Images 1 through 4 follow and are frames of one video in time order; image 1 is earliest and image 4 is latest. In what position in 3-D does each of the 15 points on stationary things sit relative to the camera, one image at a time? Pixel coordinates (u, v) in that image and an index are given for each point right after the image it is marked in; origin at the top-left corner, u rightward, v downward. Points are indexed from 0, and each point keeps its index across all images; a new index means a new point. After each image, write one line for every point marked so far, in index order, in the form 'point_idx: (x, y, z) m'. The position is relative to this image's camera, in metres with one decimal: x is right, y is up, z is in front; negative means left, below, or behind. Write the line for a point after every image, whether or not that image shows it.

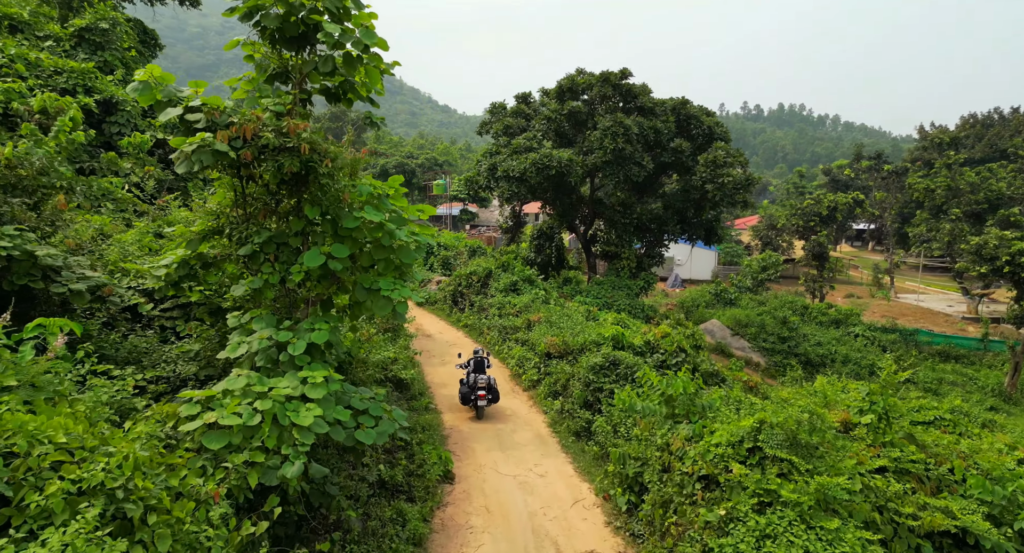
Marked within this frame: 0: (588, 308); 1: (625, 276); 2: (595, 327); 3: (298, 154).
0: (+1.6, -0.7, +12.5) m
1: (+2.8, 0.0, +14.8) m
2: (+1.5, -0.9, +10.5) m
3: (-1.5, +0.8, +4.0) m
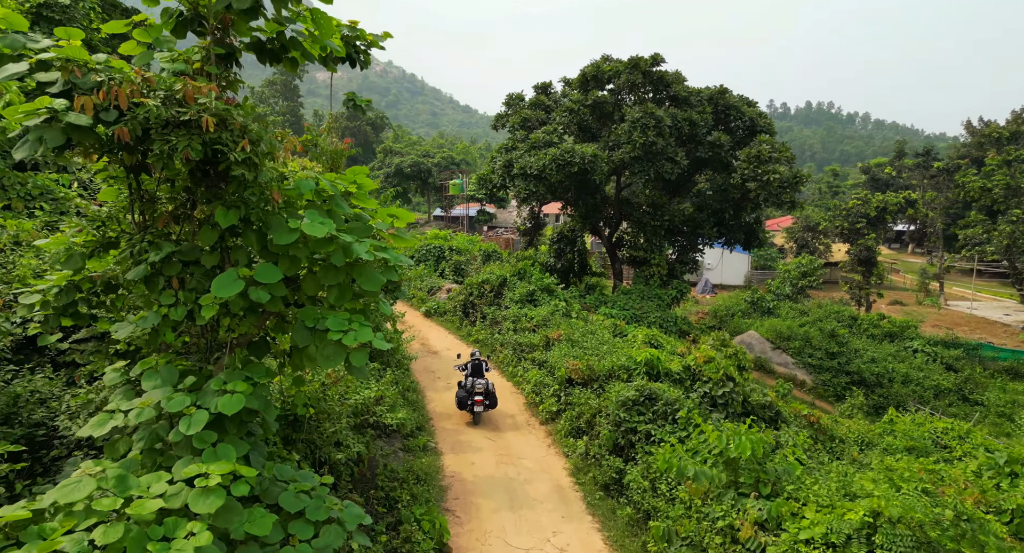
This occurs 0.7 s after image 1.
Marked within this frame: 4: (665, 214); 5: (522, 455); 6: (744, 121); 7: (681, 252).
0: (+1.9, -0.9, +11.1) m
1: (+3.3, -0.2, +13.3) m
2: (+1.7, -1.1, +9.1) m
3: (-1.4, +0.7, +2.7) m
4: (+3.5, +1.4, +13.5) m
5: (+0.1, -2.1, +6.9) m
6: (+5.3, +3.5, +13.4) m
7: (+4.0, +0.6, +14.1) m
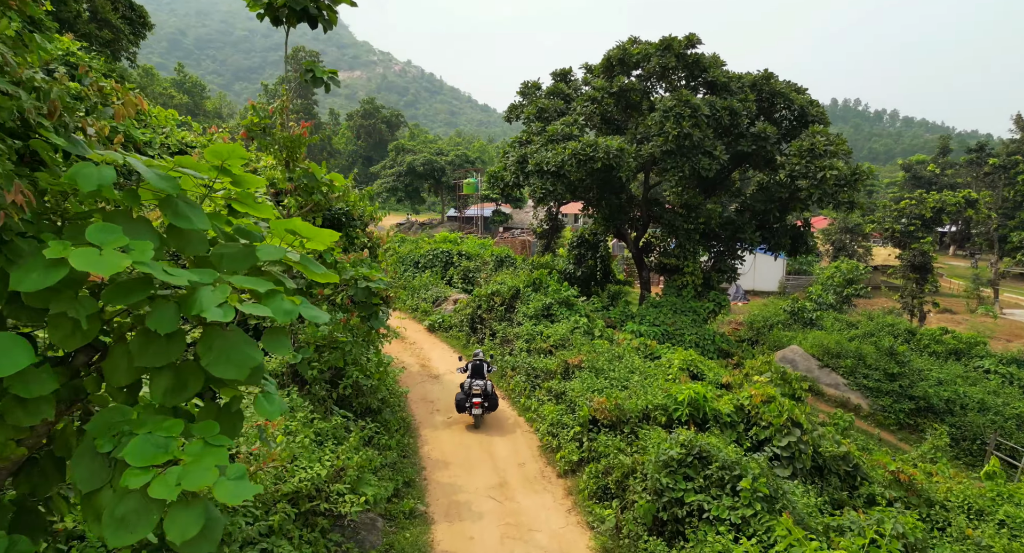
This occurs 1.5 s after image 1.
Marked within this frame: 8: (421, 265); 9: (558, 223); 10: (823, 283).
0: (+2.1, -1.1, +9.5) m
1: (+3.5, -0.4, +11.7) m
2: (+1.9, -1.3, +7.6) m
3: (-1.5, +0.5, +1.3) m
4: (+3.8, +1.2, +11.9) m
5: (+0.2, -2.3, +5.4) m
6: (+5.6, +3.3, +11.8) m
7: (+4.4, +0.4, +12.5) m
8: (-2.3, +0.2, +14.8) m
9: (+1.4, +1.6, +17.7) m
10: (+10.1, -0.2, +19.1) m
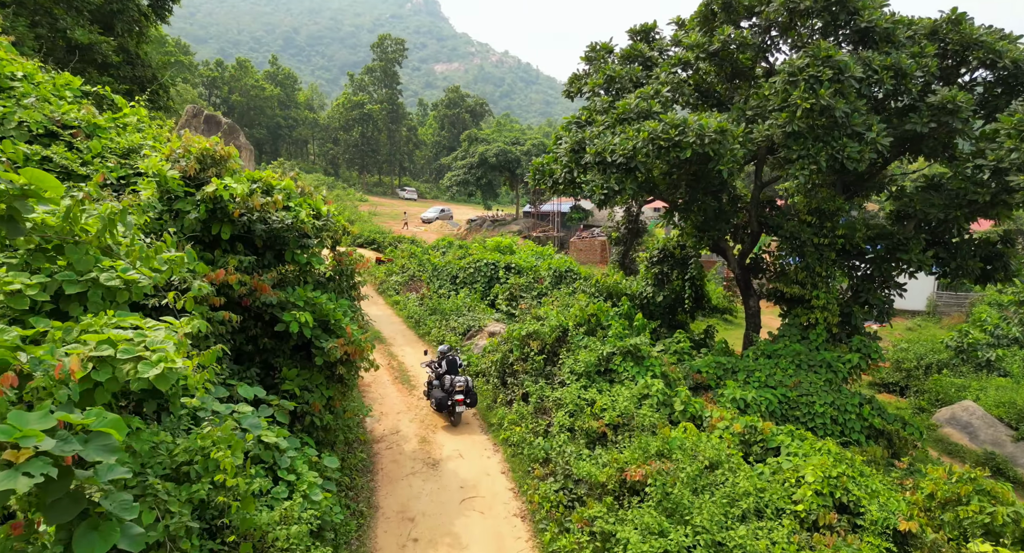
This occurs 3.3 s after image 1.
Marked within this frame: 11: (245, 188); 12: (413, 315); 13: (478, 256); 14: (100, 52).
0: (+2.5, -1.6, +6.2) m
1: (+4.3, -0.9, +8.1) m
2: (+2.0, -1.9, +4.3) m
3: (-2.3, -0.1, -1.5) m
4: (+4.6, +0.7, +8.2) m
5: (-0.1, -2.8, +2.4) m
6: (+6.4, +2.8, +7.8) m
7: (+5.2, -0.1, +8.7) m
8: (-1.0, -0.1, +12.0) m
9: (+3.1, +1.2, +14.3) m
10: (+11.9, -0.8, +14.3) m
11: (-2.3, +0.8, +5.1) m
12: (-1.8, -0.8, +11.0) m
13: (-0.7, +0.4, +12.6) m
14: (-7.8, +4.3, +11.2) m
